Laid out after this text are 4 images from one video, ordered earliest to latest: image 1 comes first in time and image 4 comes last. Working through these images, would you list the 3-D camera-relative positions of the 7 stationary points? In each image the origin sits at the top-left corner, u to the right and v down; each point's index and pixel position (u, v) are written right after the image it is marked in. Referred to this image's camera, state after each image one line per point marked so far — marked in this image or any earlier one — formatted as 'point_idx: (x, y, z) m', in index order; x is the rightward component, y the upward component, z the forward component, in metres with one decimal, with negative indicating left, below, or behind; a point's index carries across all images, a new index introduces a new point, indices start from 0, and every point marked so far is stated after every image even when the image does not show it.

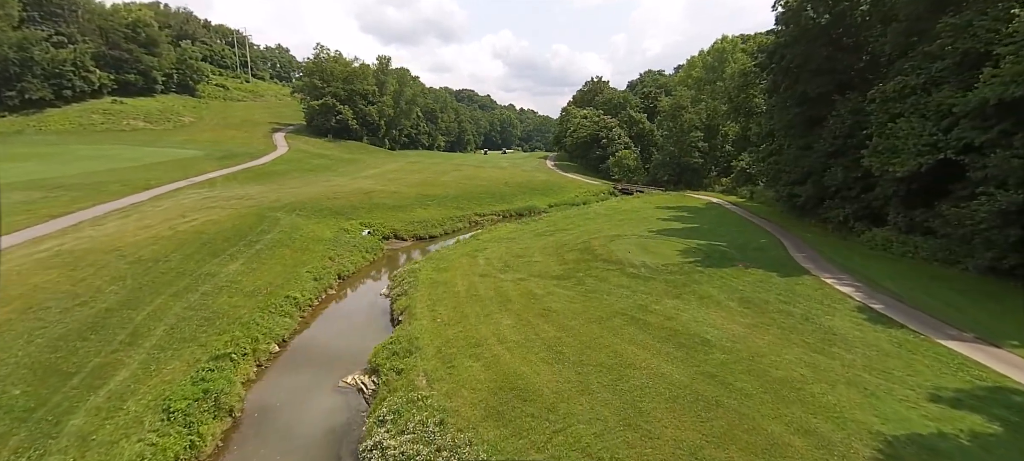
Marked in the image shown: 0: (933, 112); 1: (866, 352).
0: (+14.4, +4.1, +15.8) m
1: (+7.3, -2.5, +9.5) m
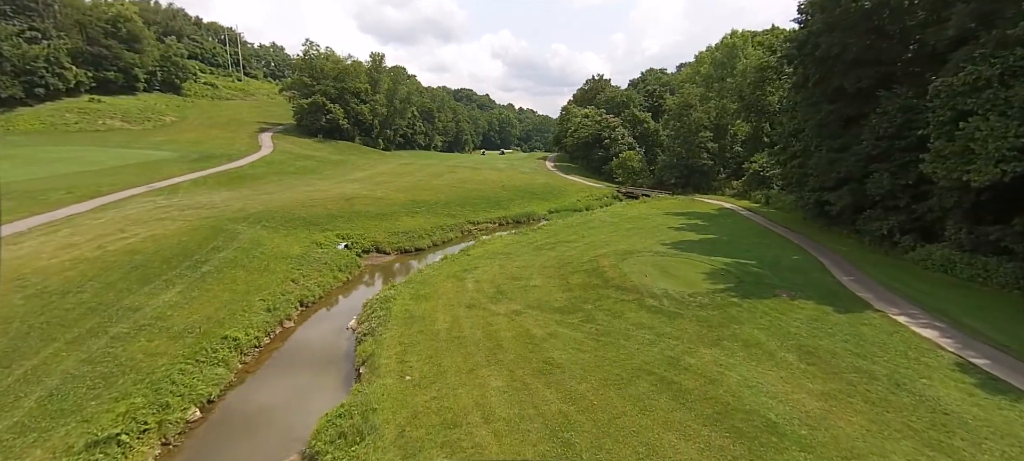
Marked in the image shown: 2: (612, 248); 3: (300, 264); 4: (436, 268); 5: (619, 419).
0: (+14.3, +3.4, +13.0) m
1: (+7.1, -3.2, +6.7) m
2: (+4.3, -0.8, +19.9) m
3: (-8.4, -1.3, +18.2) m
4: (-2.9, -1.5, +17.8) m
5: (+1.8, -3.1, +7.6) m
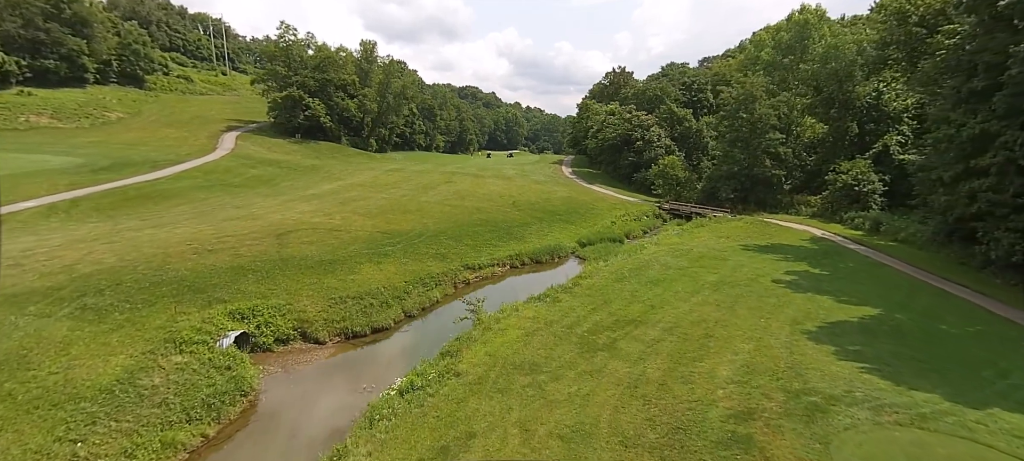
0: (+14.9, +1.2, +3.1) m
1: (+7.6, -5.4, -3.1) m
2: (+5.0, -3.0, +10.1) m
3: (-7.7, -3.4, +8.6) m
4: (-2.3, -3.6, +8.1) m
5: (+2.3, -5.3, -2.1) m
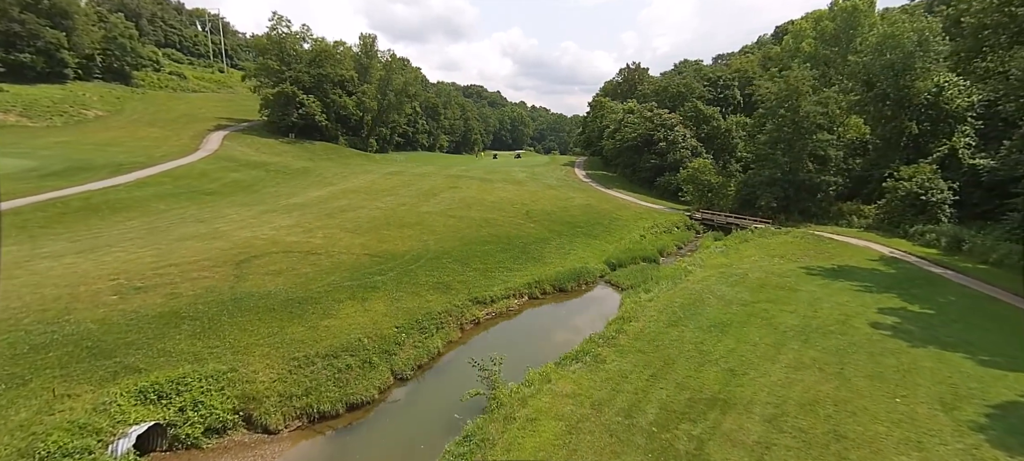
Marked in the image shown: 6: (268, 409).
0: (+15.4, +0.3, -1.0) m
1: (+8.1, -6.3, -7.1) m
2: (+5.6, -3.9, +6.1) m
3: (-7.1, -4.3, +4.7) m
4: (-1.7, -4.5, +4.2) m
5: (+2.8, -6.2, -6.1) m
6: (-5.0, -3.7, +9.6) m
